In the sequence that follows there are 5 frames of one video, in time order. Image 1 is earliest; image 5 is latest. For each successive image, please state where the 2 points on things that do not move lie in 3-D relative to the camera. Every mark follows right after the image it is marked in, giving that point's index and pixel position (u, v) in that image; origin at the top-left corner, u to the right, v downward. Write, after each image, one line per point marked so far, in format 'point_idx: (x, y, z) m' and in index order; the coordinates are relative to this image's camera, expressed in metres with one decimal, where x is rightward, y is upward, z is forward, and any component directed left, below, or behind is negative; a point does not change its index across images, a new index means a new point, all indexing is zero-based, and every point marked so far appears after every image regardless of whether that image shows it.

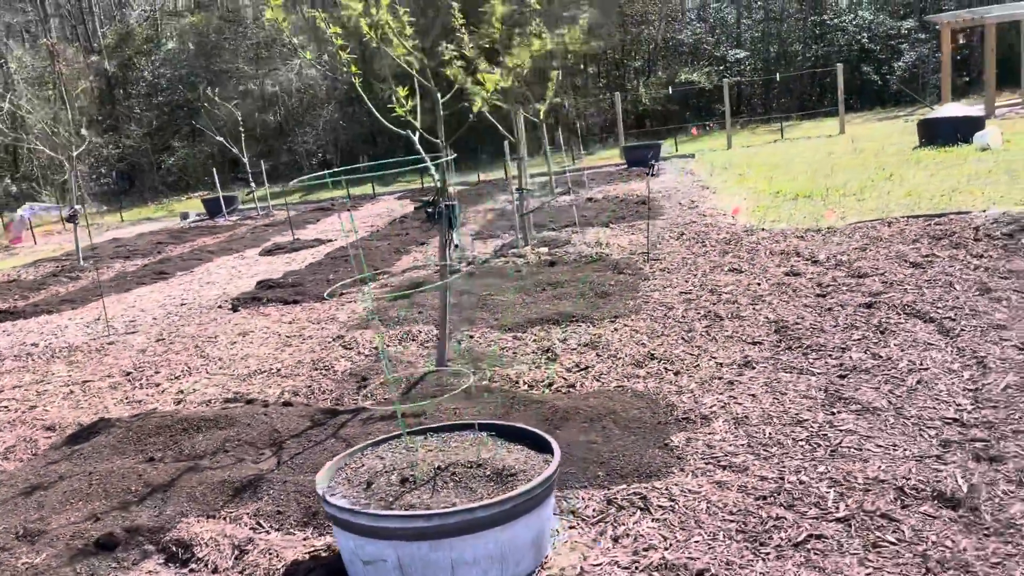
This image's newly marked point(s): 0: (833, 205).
0: (+2.9, +0.8, +8.0) m
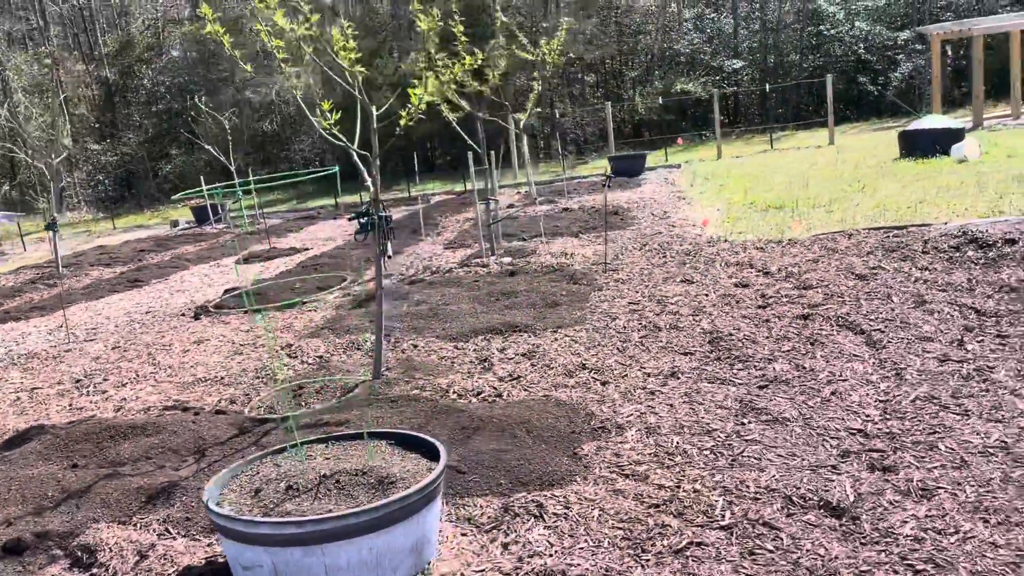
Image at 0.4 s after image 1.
0: (+2.7, +0.7, +8.1) m
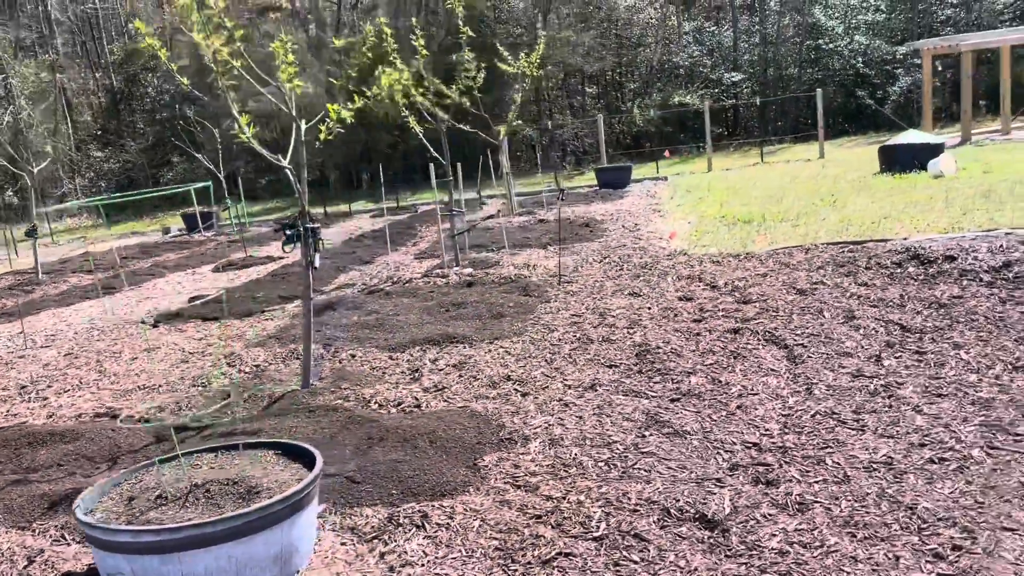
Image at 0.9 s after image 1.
0: (+2.4, +0.5, +8.1) m
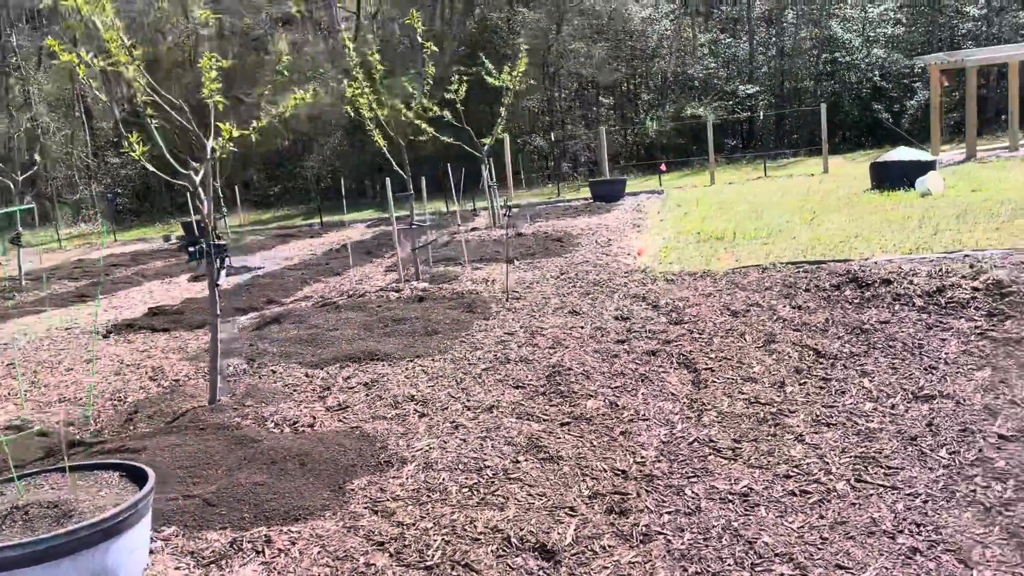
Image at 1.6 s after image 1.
0: (+2.0, +0.4, +8.0) m
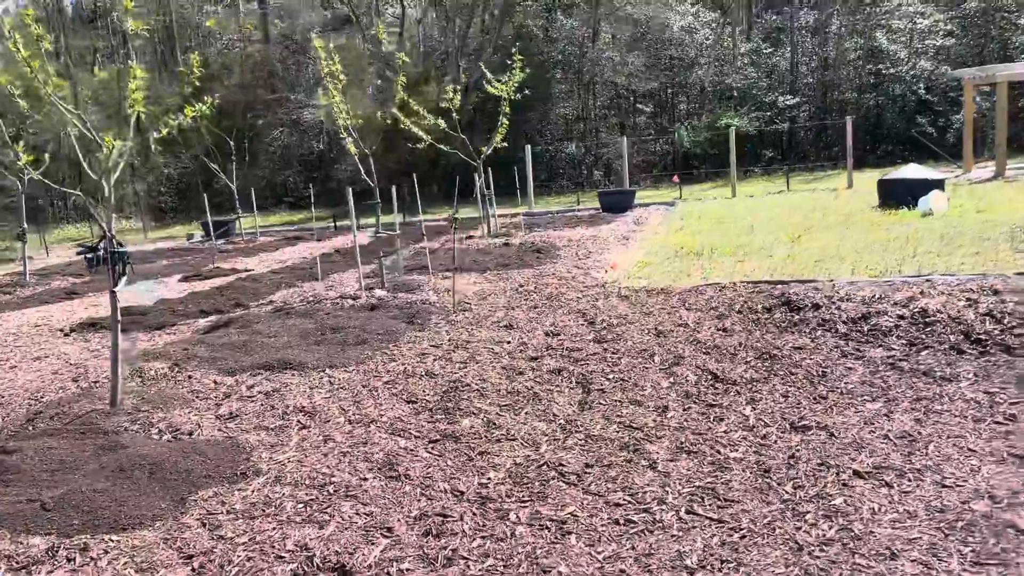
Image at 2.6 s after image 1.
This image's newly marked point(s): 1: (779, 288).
0: (+1.8, +0.2, +8.0) m
1: (+1.8, 0.0, +5.9) m
